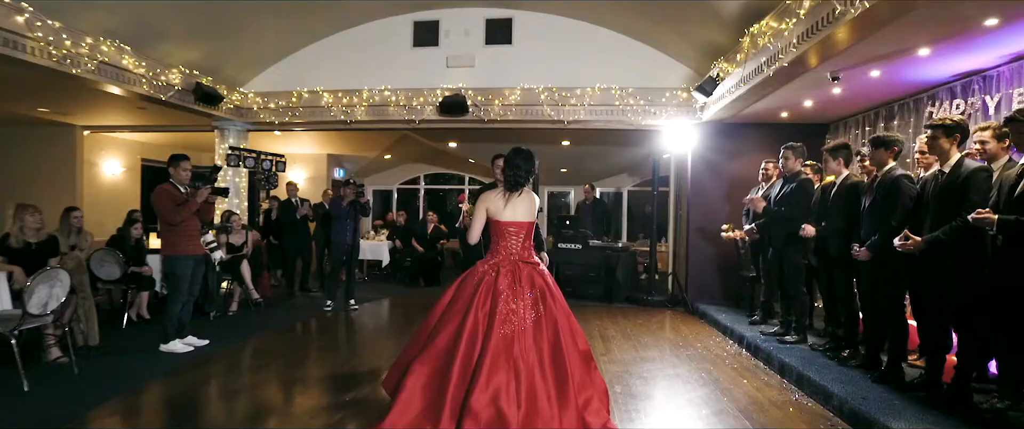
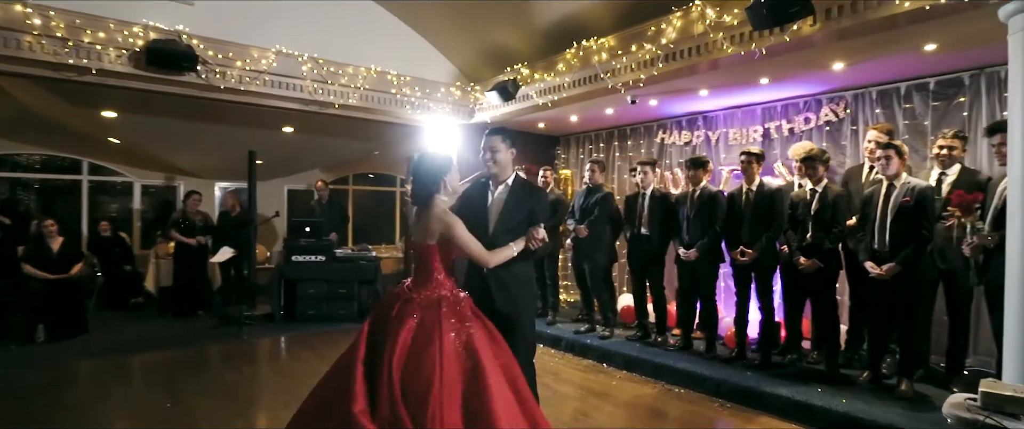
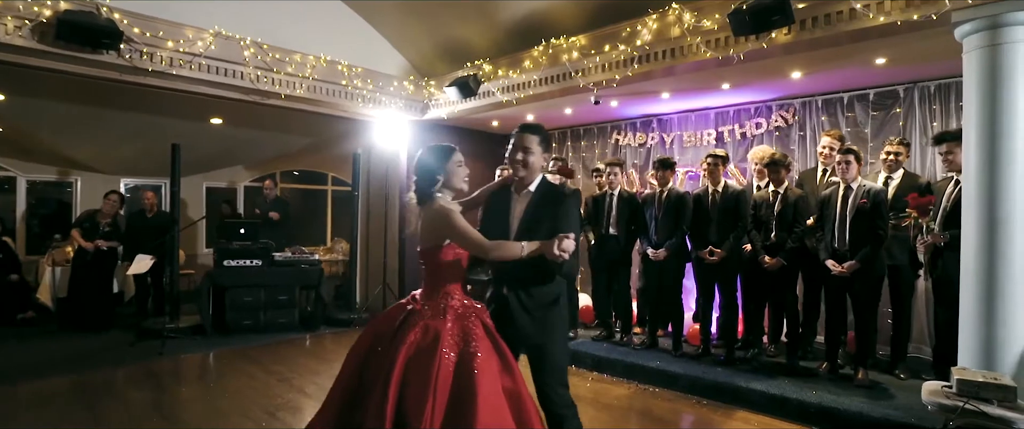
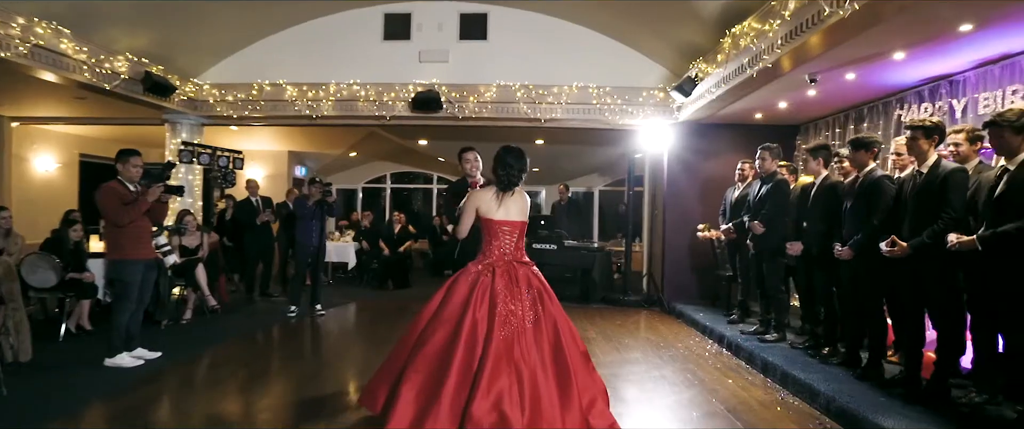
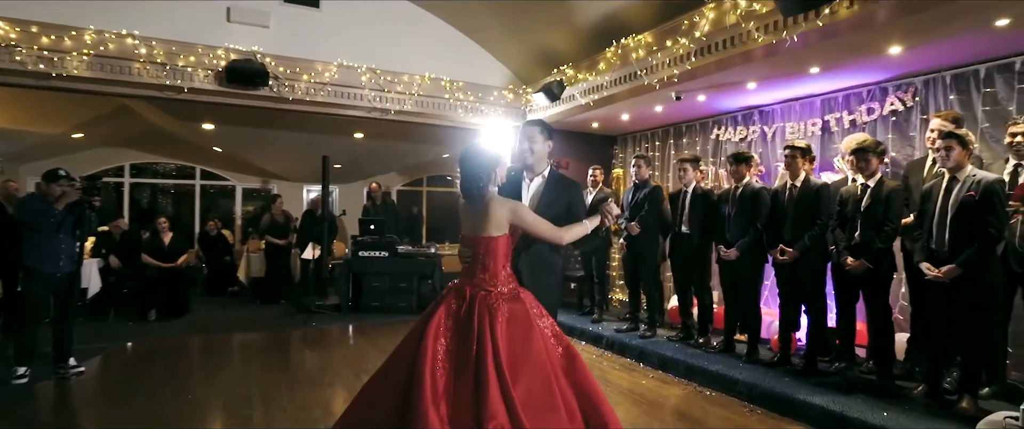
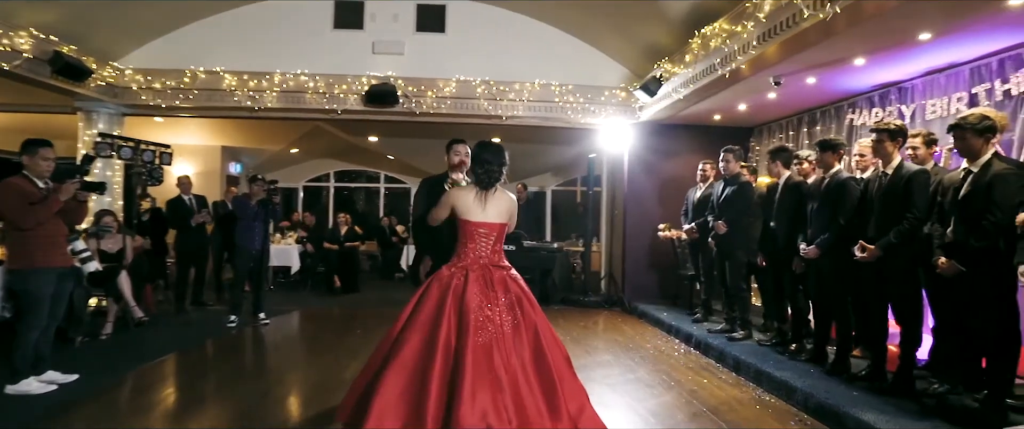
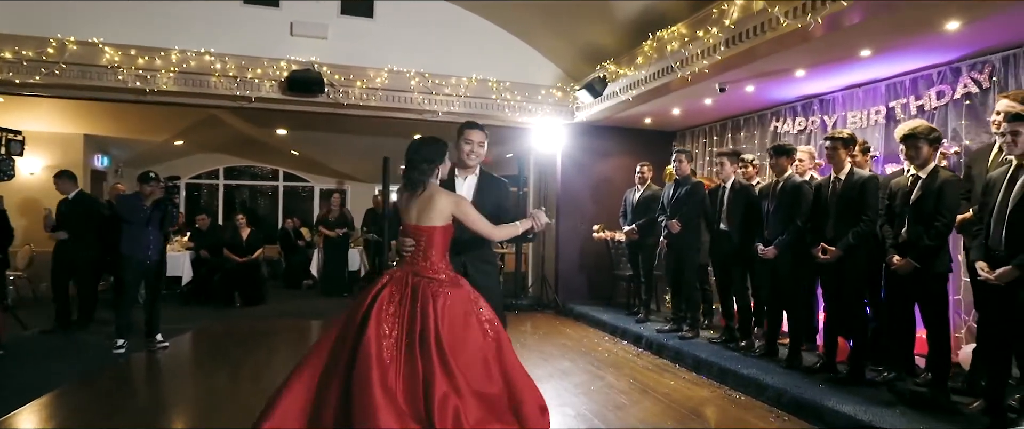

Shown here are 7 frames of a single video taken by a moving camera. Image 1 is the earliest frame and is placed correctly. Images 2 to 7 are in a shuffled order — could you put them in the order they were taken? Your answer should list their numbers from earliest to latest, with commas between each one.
4, 6, 7, 5, 2, 3
